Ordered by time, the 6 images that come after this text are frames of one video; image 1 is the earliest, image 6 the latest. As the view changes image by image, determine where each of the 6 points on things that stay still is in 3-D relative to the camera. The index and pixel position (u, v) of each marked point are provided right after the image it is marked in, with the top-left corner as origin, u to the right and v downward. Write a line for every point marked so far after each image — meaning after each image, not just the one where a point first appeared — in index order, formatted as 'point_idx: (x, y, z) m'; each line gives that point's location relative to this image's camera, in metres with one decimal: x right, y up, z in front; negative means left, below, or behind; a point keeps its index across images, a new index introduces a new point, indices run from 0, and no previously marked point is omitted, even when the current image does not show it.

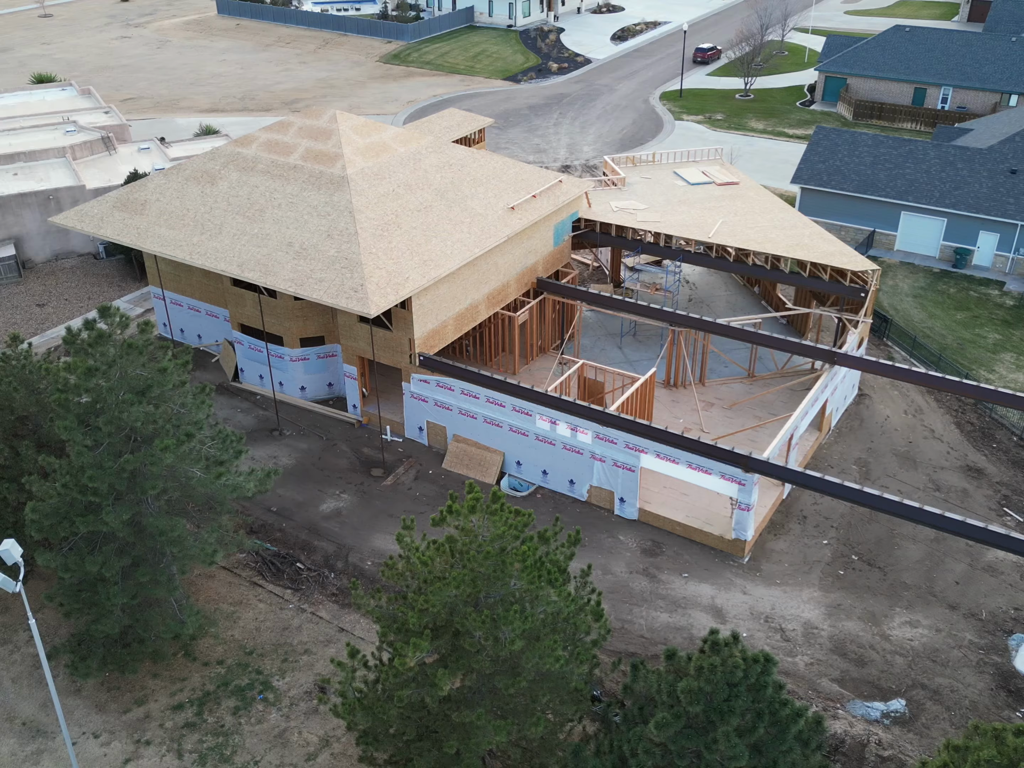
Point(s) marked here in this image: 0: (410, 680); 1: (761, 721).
0: (-1.9, -5.4, +17.9) m
1: (+3.9, -5.4, +15.5) m
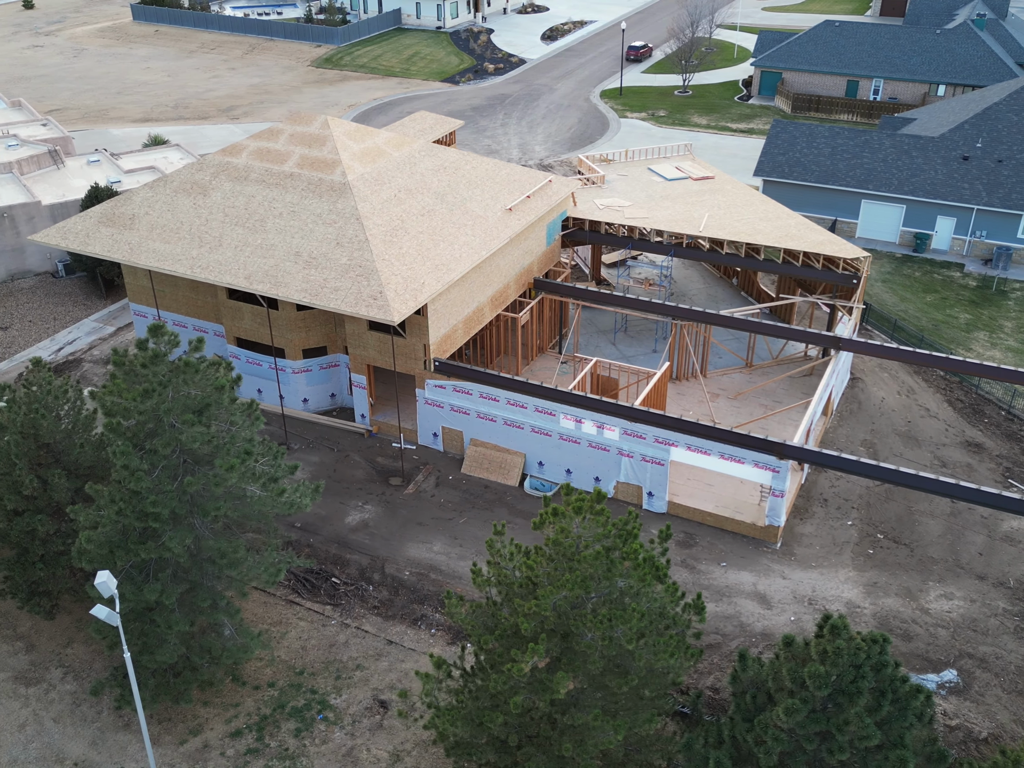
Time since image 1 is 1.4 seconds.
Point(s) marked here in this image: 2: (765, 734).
0: (+0.1, -5.5, +17.8) m
1: (+6.1, -5.1, +15.9) m
2: (+4.3, -5.9, +16.5) m
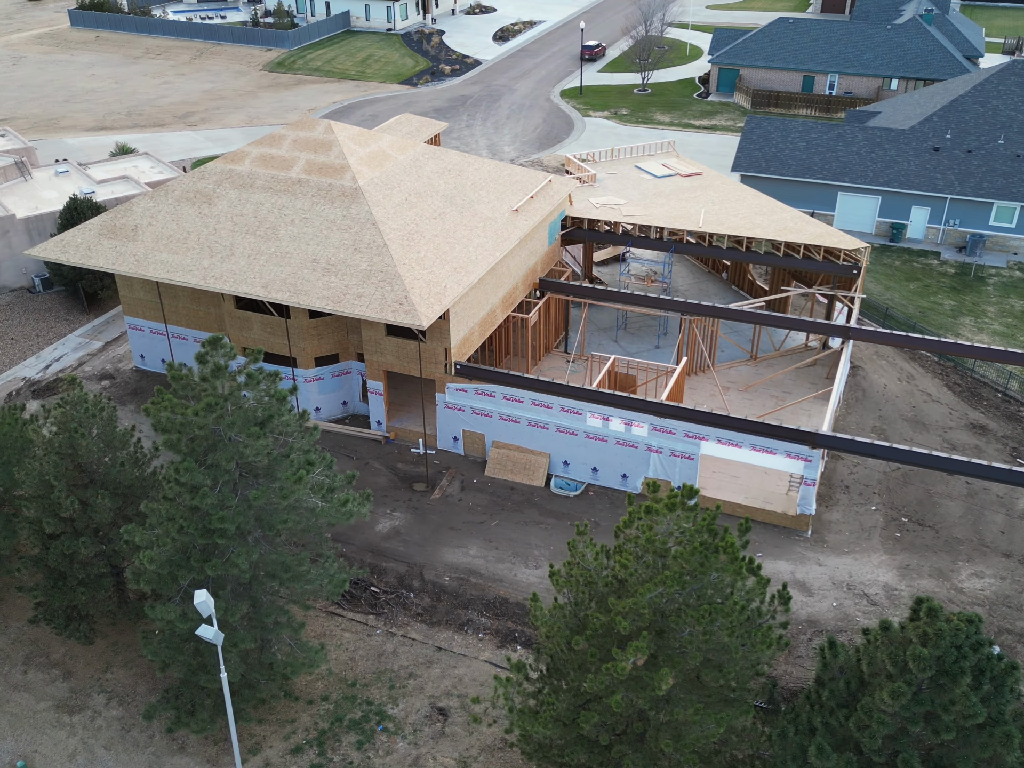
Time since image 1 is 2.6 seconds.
0: (+1.9, -5.5, +17.8) m
1: (+7.9, -4.9, +16.4) m
2: (+6.1, -5.7, +16.8) m
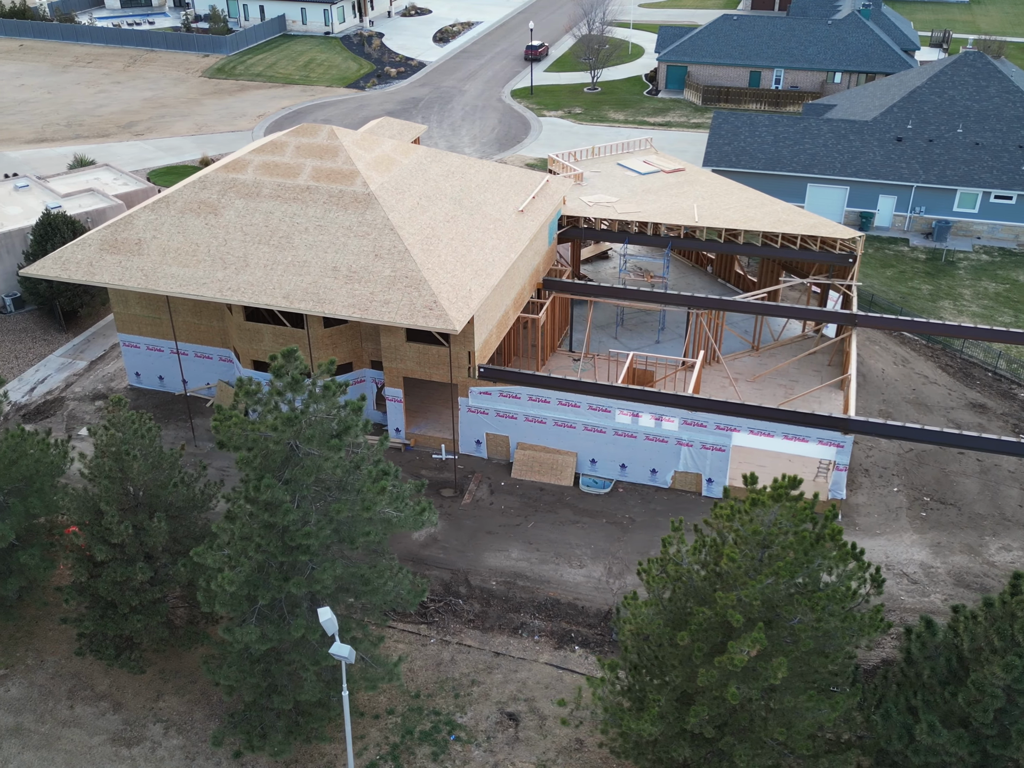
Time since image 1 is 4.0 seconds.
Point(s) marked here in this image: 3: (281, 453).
0: (+3.9, -5.4, +18.0) m
1: (+10.0, -4.5, +17.0) m
2: (+8.2, -5.5, +17.3) m
3: (-4.7, -1.4, +19.8) m
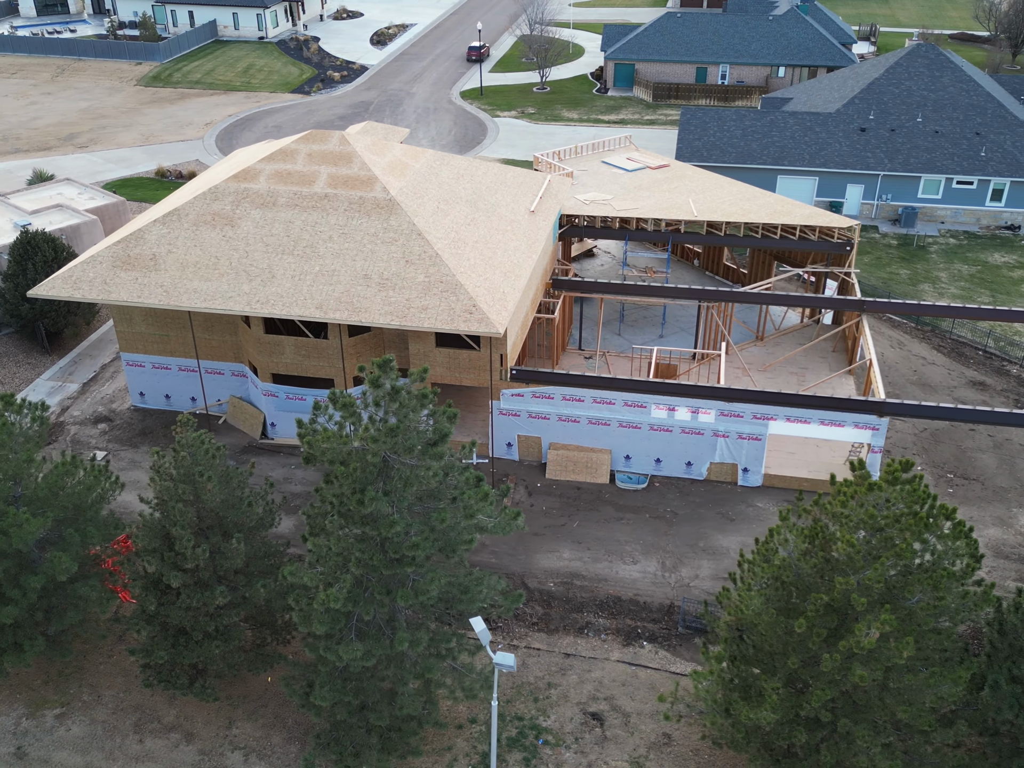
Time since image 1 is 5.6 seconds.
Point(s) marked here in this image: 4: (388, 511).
0: (+6.3, -5.2, +18.3) m
1: (+12.4, -4.0, +17.9) m
2: (+10.6, -5.0, +18.0) m
3: (-2.6, -1.6, +19.4) m
4: (-2.5, -2.5, +19.3) m
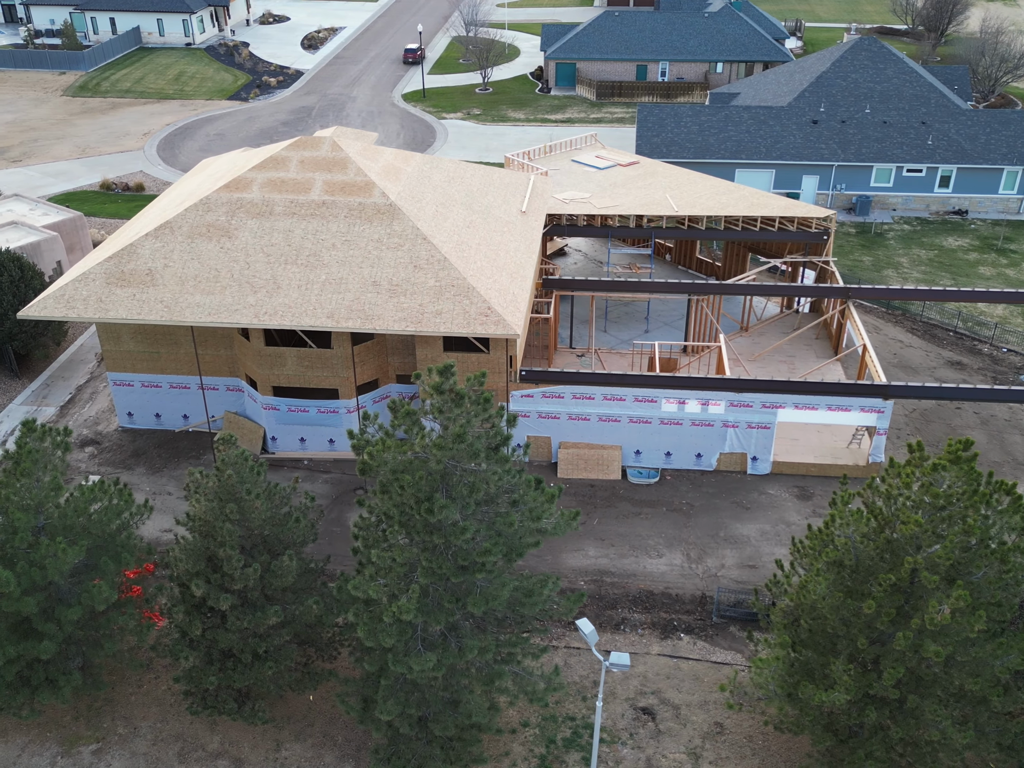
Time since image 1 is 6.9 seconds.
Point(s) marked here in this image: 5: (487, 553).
0: (+7.8, -4.9, +18.8) m
1: (+13.9, -3.4, +18.9) m
2: (+12.1, -4.5, +18.9) m
3: (-1.3, -1.8, +19.2) m
4: (-1.1, -2.6, +19.1) m
5: (-0.5, -3.3, +19.2) m
